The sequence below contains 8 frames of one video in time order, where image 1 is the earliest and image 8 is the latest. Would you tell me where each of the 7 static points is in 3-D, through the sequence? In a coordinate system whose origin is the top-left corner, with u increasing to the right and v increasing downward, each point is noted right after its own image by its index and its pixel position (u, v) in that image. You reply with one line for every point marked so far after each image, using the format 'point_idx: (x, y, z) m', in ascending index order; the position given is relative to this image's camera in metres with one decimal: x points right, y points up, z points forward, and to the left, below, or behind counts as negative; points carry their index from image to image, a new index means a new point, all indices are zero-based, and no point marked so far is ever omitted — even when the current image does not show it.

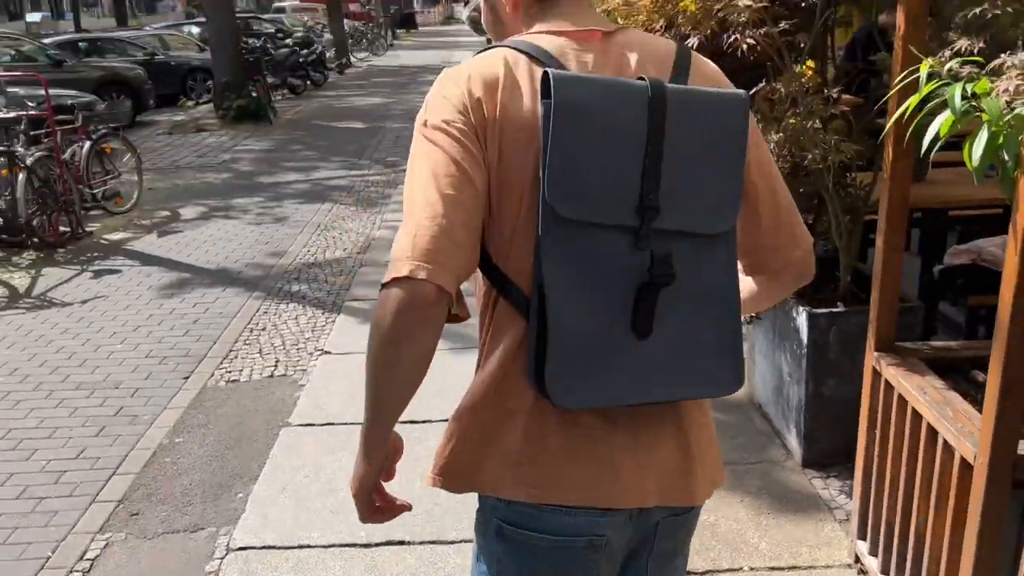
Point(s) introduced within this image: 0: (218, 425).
0: (-1.5, -0.7, +4.4) m
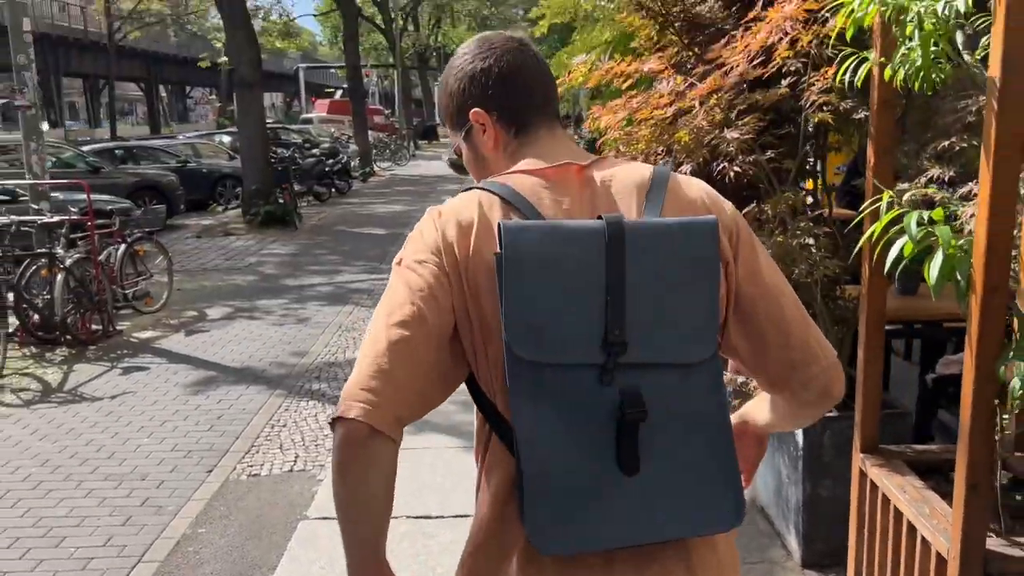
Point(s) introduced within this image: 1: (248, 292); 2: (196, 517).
0: (-1.4, -1.2, +4.5) m
1: (-3.2, 0.0, +10.3) m
2: (-1.7, -1.2, +4.5) m
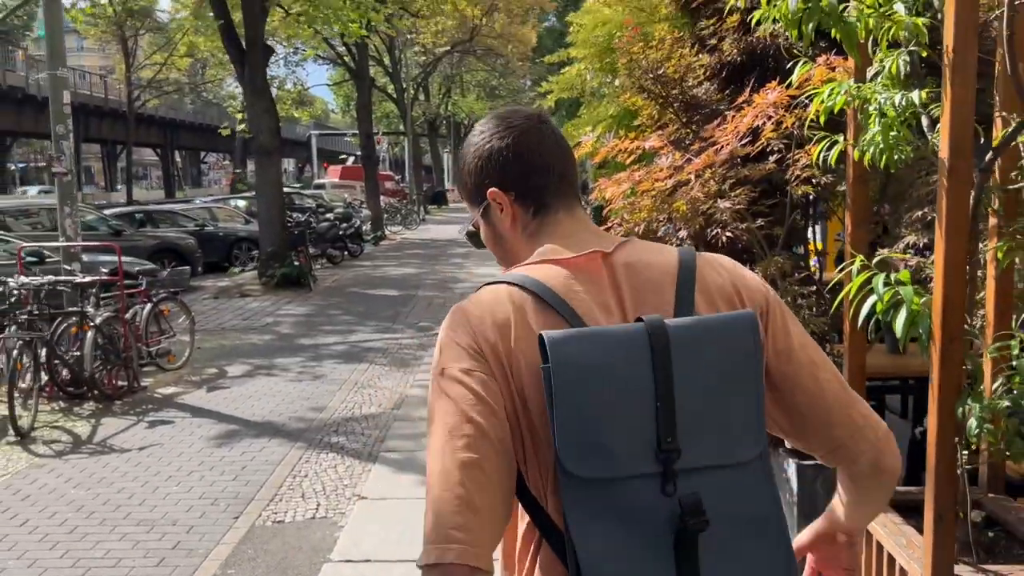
0: (-1.4, -1.5, +4.8) m
1: (-3.0, -0.8, +10.7) m
2: (-1.6, -1.5, +4.8) m
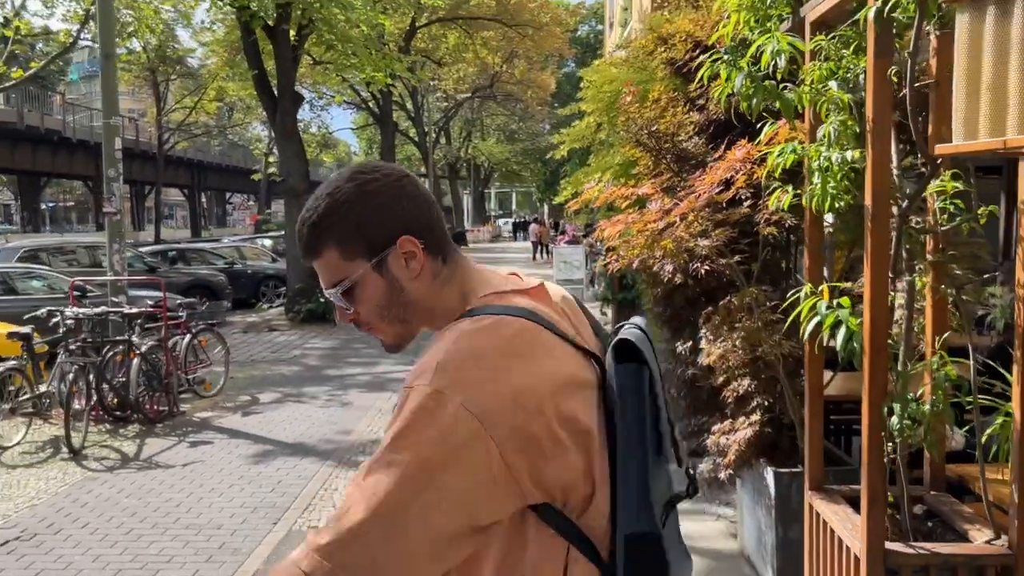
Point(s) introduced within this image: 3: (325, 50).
0: (-1.3, -1.7, +5.4) m
1: (-2.8, -1.2, +11.3) m
2: (-1.5, -1.7, +5.3) m
3: (-4.2, +5.3, +19.2) m
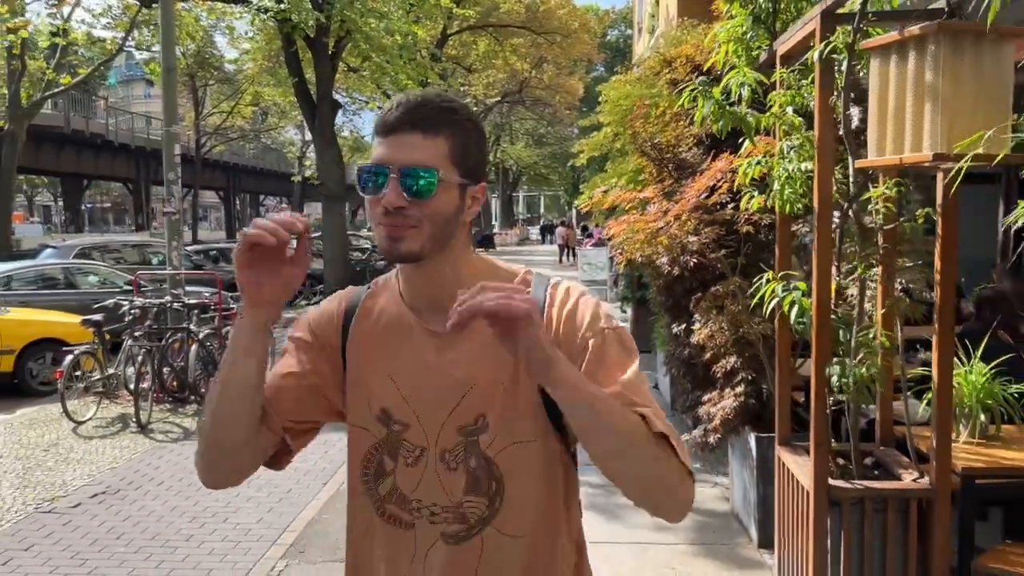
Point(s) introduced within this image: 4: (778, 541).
0: (-1.2, -1.6, +6.2) m
1: (-2.5, -1.1, +12.2) m
2: (-1.4, -1.6, +6.2) m
3: (-3.5, +5.3, +20.2) m
4: (+1.4, -1.4, +4.6) m
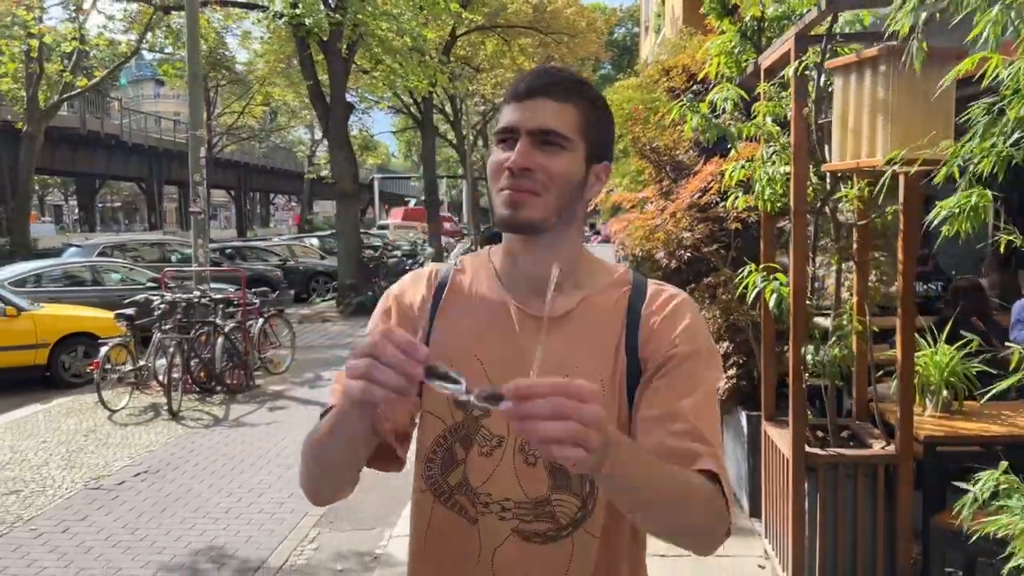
0: (-1.1, -1.5, +6.7) m
1: (-2.4, -1.1, +12.7) m
2: (-1.3, -1.5, +6.7) m
3: (-3.3, +5.4, +20.7) m
4: (+1.5, -1.3, +5.1) m
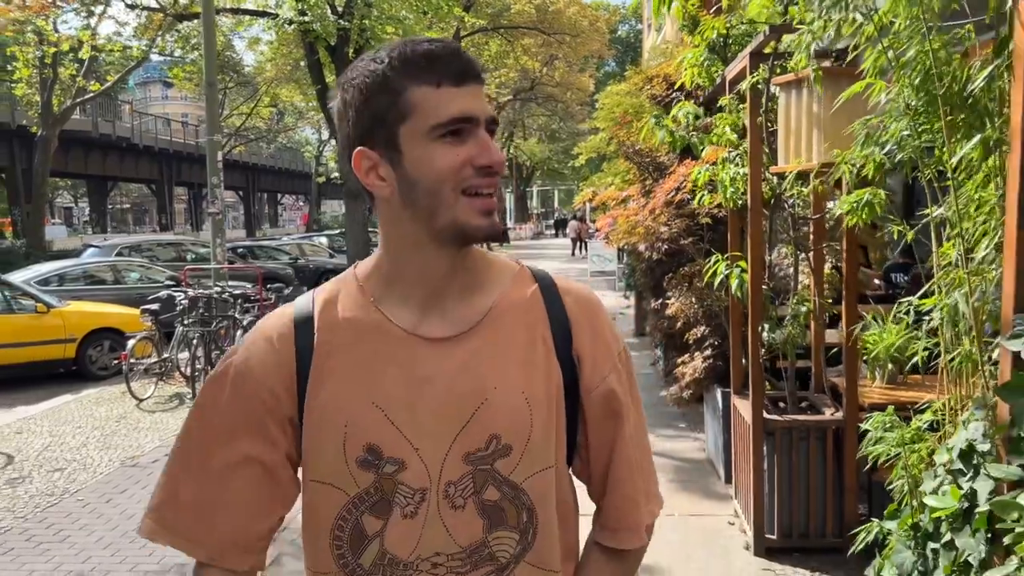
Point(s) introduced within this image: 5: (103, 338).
0: (-1.1, -1.5, +7.4) m
1: (-2.3, -1.0, +13.3) m
2: (-1.3, -1.5, +7.3) m
3: (-3.3, +5.5, +21.3) m
4: (+1.5, -1.2, +5.7) m
5: (-5.8, -0.7, +12.2) m
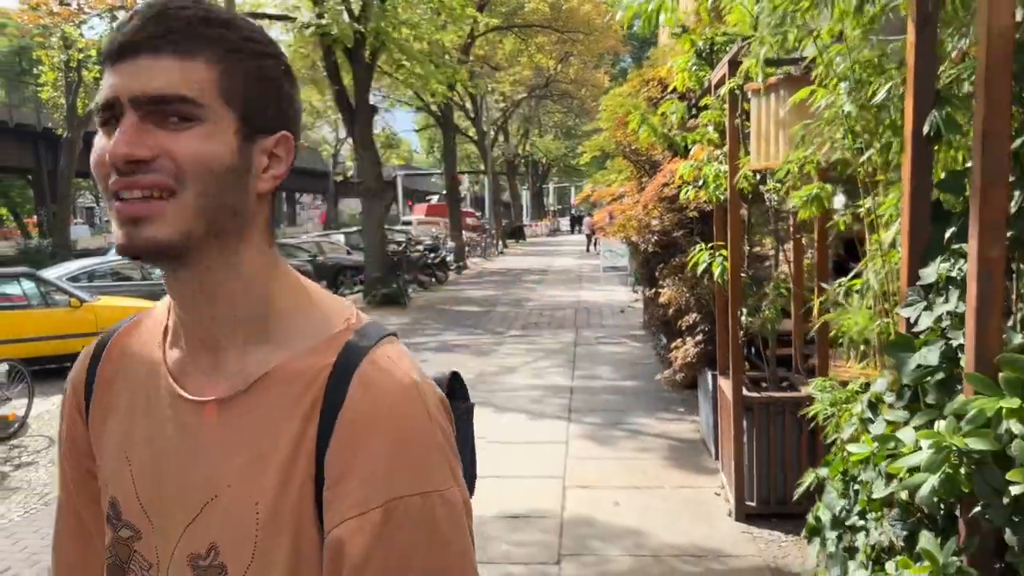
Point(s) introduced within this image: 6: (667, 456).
0: (-1.0, -1.4, +7.9) m
1: (-2.2, -0.9, +13.9) m
2: (-1.2, -1.4, +7.9) m
3: (-3.0, +5.6, +21.9) m
4: (+1.5, -1.1, +6.2) m
5: (-5.6, -0.6, +12.8) m
6: (+1.3, -1.4, +7.1) m
